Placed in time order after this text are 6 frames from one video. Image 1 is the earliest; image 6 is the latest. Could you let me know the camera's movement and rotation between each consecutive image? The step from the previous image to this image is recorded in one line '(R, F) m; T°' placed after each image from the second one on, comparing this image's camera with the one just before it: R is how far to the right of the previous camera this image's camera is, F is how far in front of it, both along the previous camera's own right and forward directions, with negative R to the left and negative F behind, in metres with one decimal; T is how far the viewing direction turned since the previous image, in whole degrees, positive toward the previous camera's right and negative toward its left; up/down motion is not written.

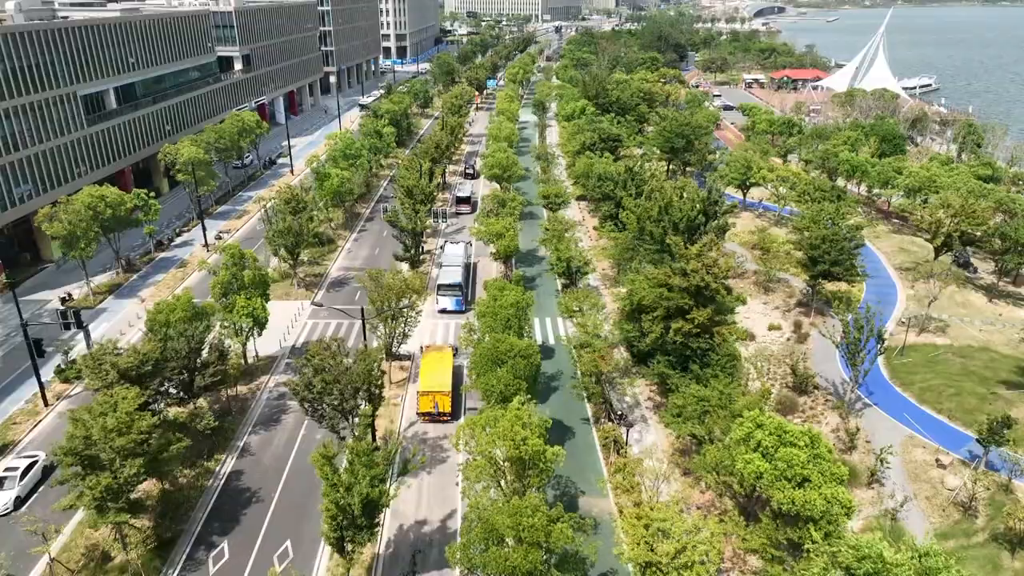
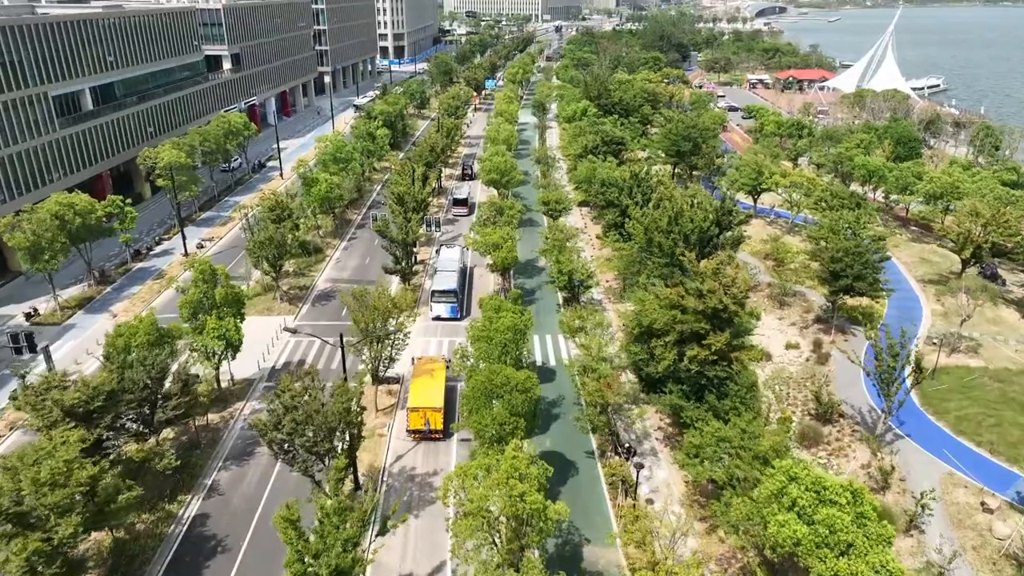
(+0.1, +3.1) m; 0°
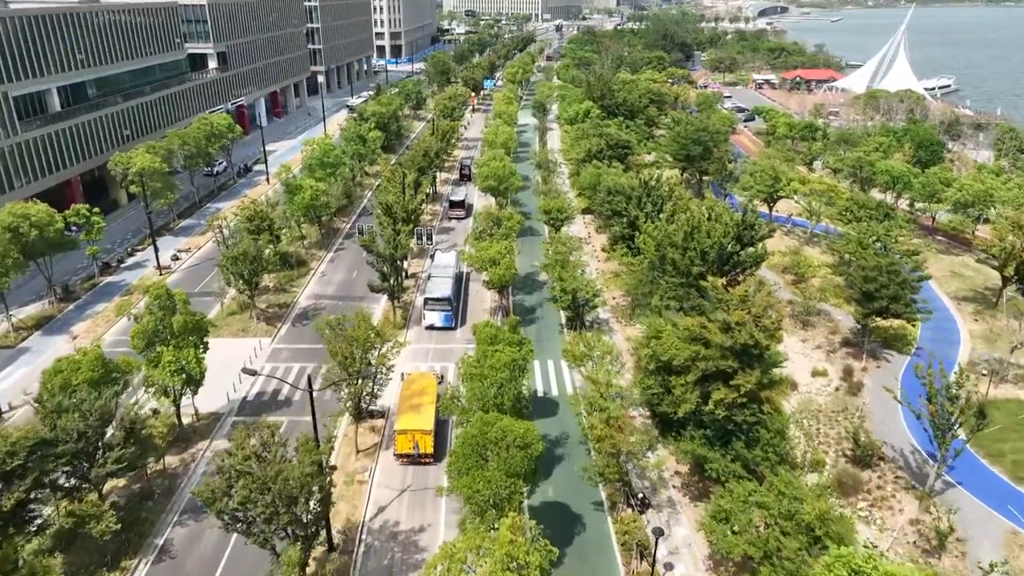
(0.0, +3.8) m; 0°
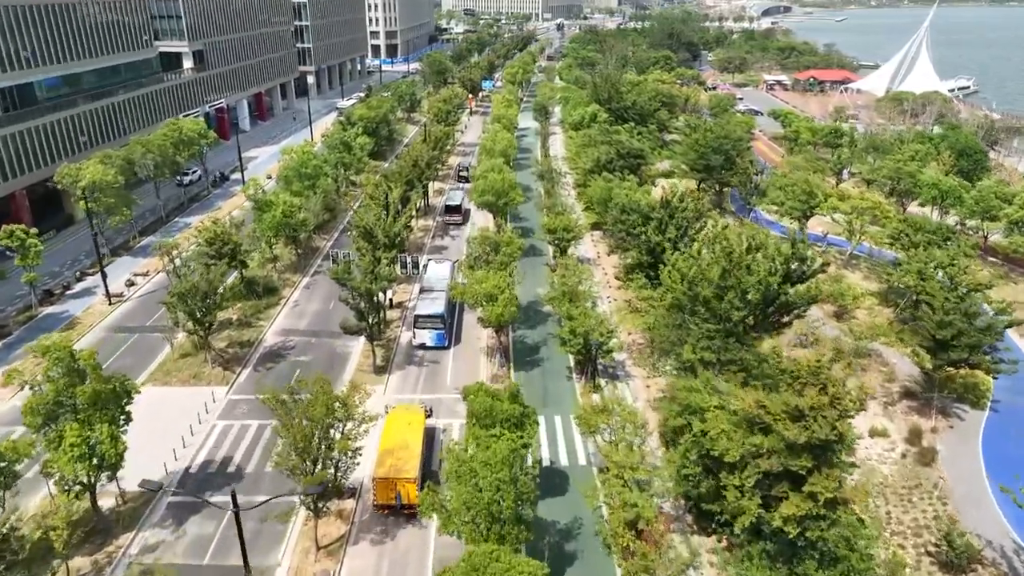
(0.0, +6.1) m; 0°
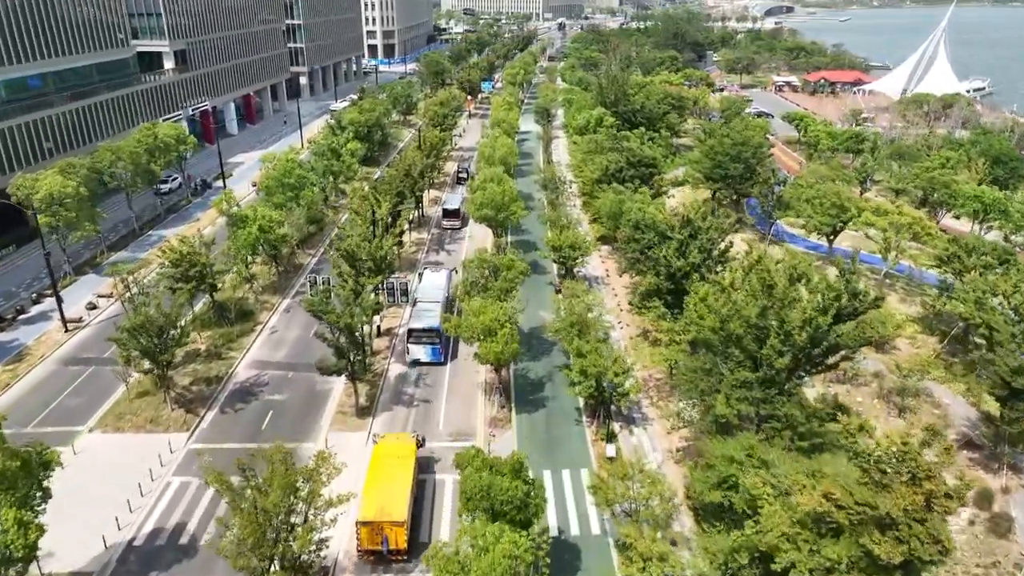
(0.0, +4.2) m; 0°
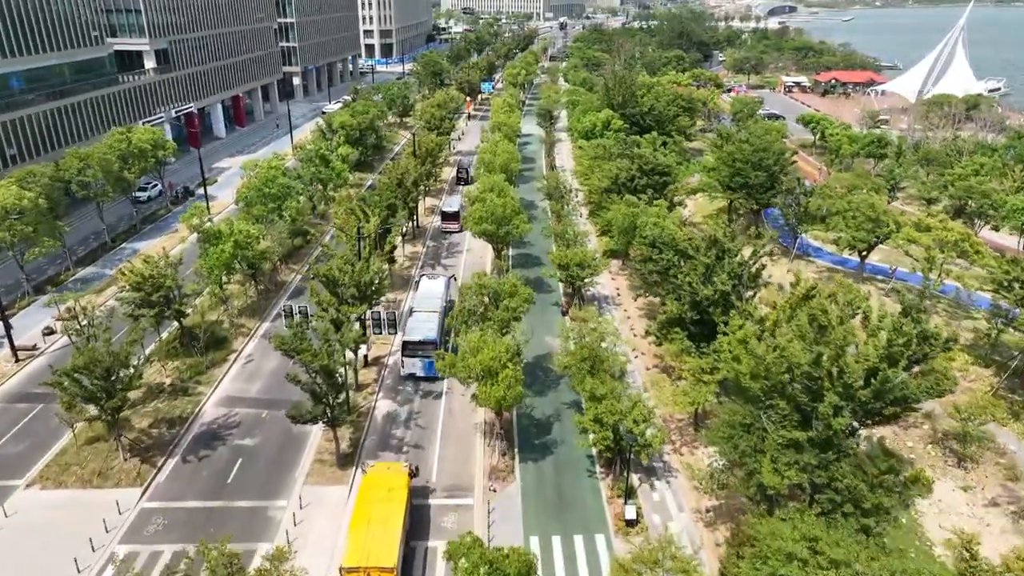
(-0.1, +3.9) m; 0°
